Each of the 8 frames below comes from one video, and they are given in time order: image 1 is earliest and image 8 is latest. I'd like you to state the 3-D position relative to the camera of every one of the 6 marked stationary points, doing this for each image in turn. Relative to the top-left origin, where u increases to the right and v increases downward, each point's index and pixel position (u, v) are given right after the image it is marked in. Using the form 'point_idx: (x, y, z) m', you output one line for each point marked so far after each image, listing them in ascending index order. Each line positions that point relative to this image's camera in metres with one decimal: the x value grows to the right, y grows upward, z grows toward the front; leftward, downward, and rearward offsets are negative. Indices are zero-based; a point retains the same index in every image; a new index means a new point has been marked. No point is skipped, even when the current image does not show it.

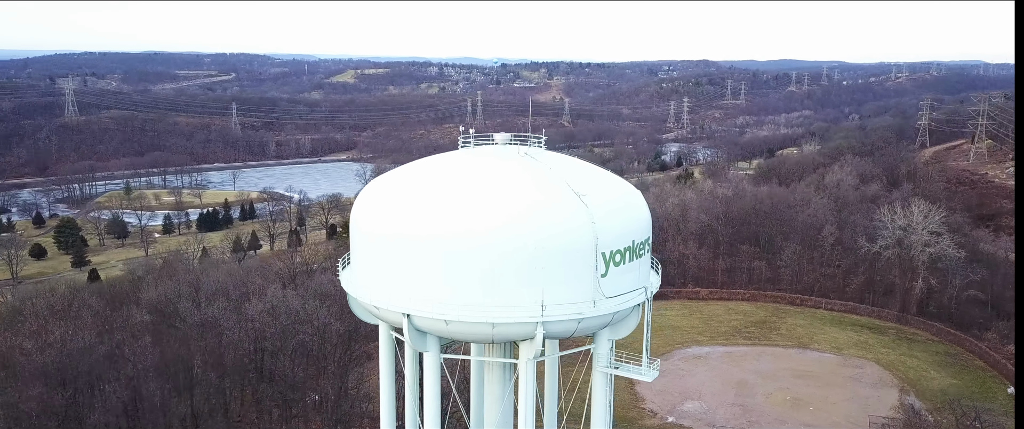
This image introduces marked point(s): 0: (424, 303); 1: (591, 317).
0: (-1.4, -1.4, +12.7) m
1: (+1.2, -1.6, +12.8) m
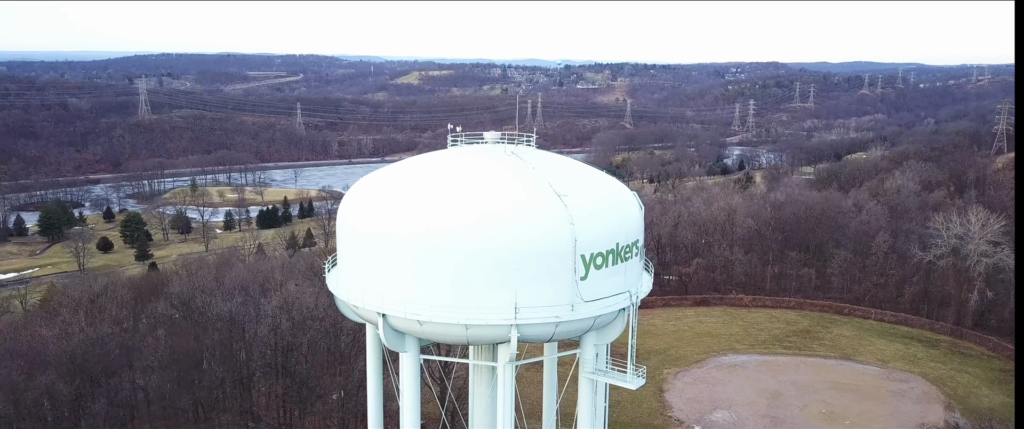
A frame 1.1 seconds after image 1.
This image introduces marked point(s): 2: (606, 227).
0: (-1.8, -1.4, +12.6) m
1: (+0.9, -1.6, +12.5) m
2: (+1.5, -0.2, +13.0) m
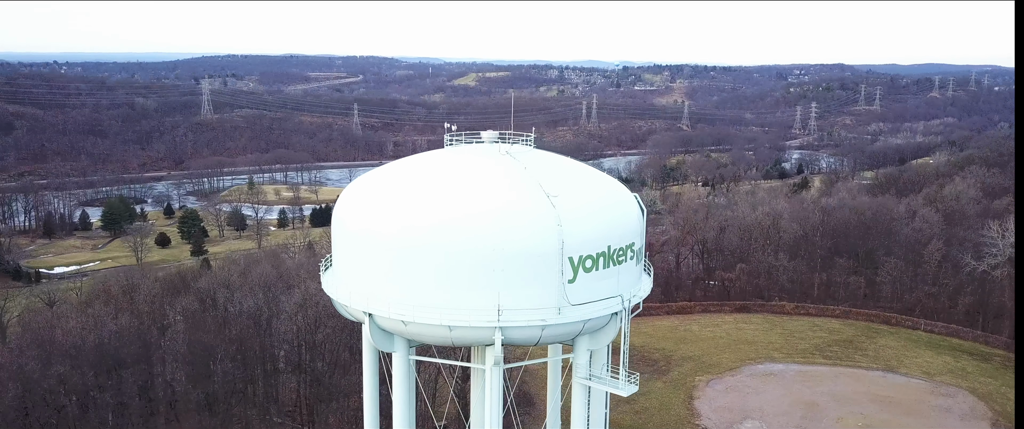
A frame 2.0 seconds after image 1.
0: (-2.0, -1.3, +12.5) m
1: (+0.6, -1.6, +12.2) m
2: (+1.3, -0.2, +12.6) m
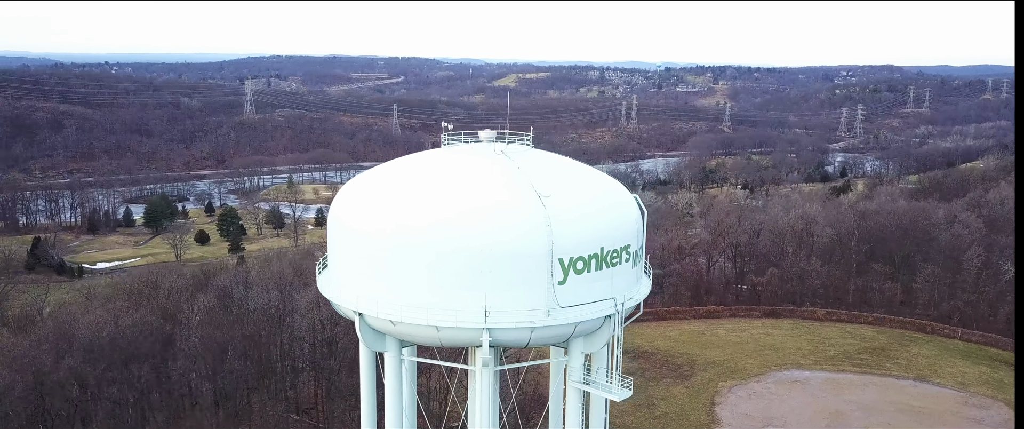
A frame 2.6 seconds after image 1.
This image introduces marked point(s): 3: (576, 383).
0: (-2.1, -1.3, +12.5) m
1: (+0.5, -1.6, +12.1) m
2: (+1.2, -0.2, +12.4) m
3: (+1.0, -2.7, +13.2) m
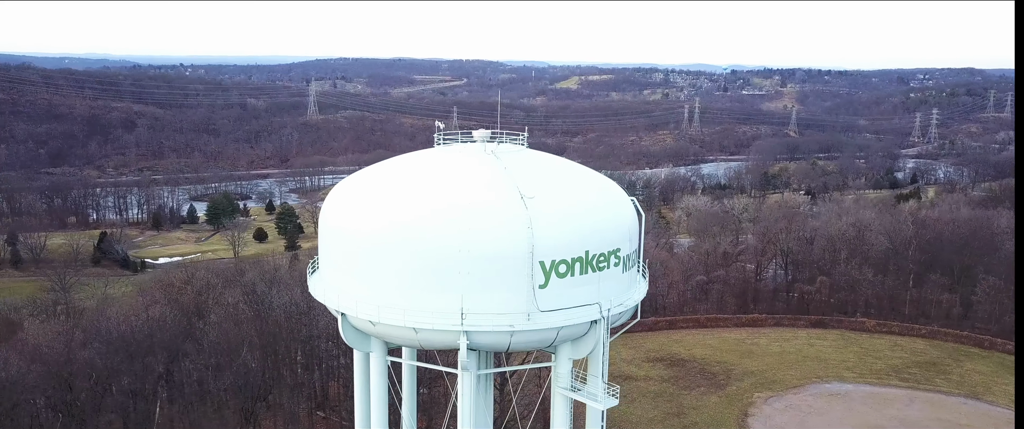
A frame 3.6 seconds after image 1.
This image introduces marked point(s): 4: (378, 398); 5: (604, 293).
0: (-2.4, -1.3, +12.4) m
1: (+0.2, -1.7, +11.8) m
2: (+0.9, -0.2, +12.1) m
3: (+0.8, -2.7, +12.9) m
4: (-2.2, -2.9, +13.3) m
5: (+1.4, -1.2, +12.5) m
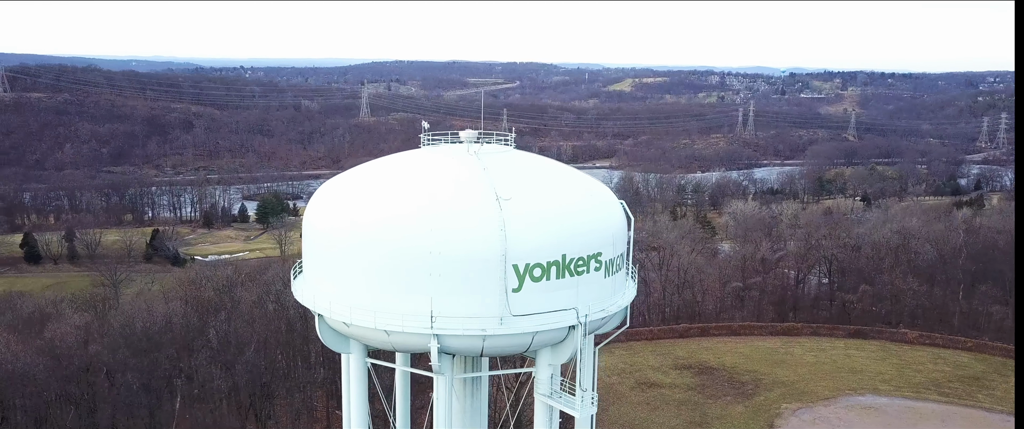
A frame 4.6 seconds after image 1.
0: (-2.7, -1.3, +12.3) m
1: (-0.2, -1.7, +11.5) m
2: (+0.6, -0.3, +11.8) m
3: (+0.5, -2.8, +12.6) m
4: (-2.5, -3.0, +13.2) m
5: (+1.1, -1.2, +12.2) m
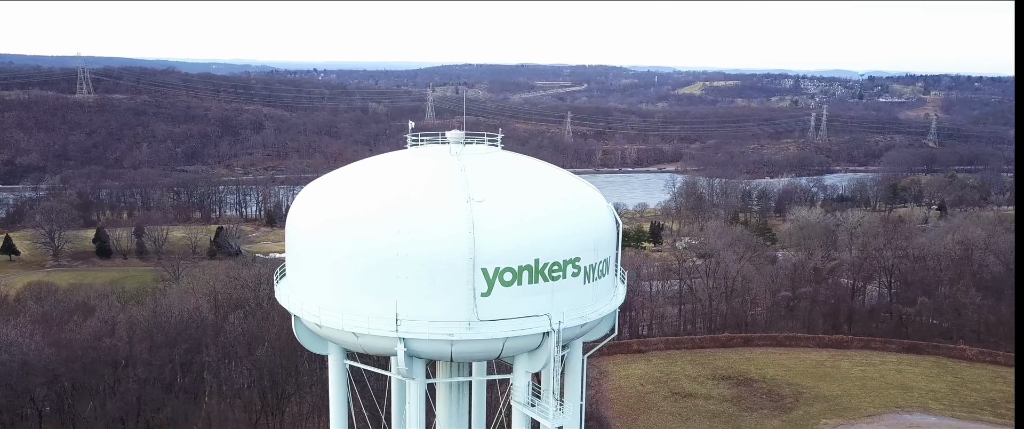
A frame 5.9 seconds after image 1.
0: (-3.1, -1.3, +12.2) m
1: (-0.7, -1.7, +11.3) m
2: (+0.2, -0.3, +11.5) m
3: (+0.1, -2.8, +12.3) m
4: (-2.8, -3.0, +13.1) m
5: (+0.7, -1.3, +11.8) m
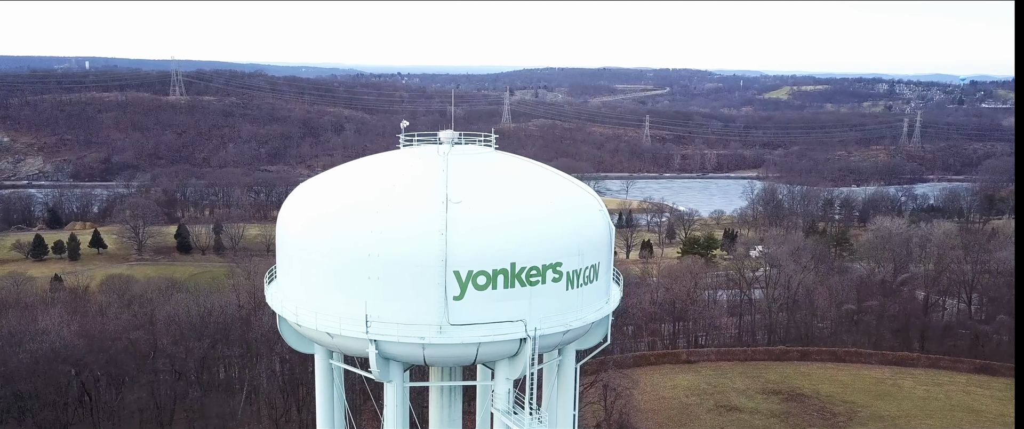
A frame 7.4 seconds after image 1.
0: (-3.3, -1.3, +12.2) m
1: (-1.0, -1.7, +11.0) m
2: (-0.1, -0.4, +11.1) m
3: (-0.2, -2.8, +11.9) m
4: (-3.0, -2.9, +13.0) m
5: (+0.4, -1.3, +11.4) m
